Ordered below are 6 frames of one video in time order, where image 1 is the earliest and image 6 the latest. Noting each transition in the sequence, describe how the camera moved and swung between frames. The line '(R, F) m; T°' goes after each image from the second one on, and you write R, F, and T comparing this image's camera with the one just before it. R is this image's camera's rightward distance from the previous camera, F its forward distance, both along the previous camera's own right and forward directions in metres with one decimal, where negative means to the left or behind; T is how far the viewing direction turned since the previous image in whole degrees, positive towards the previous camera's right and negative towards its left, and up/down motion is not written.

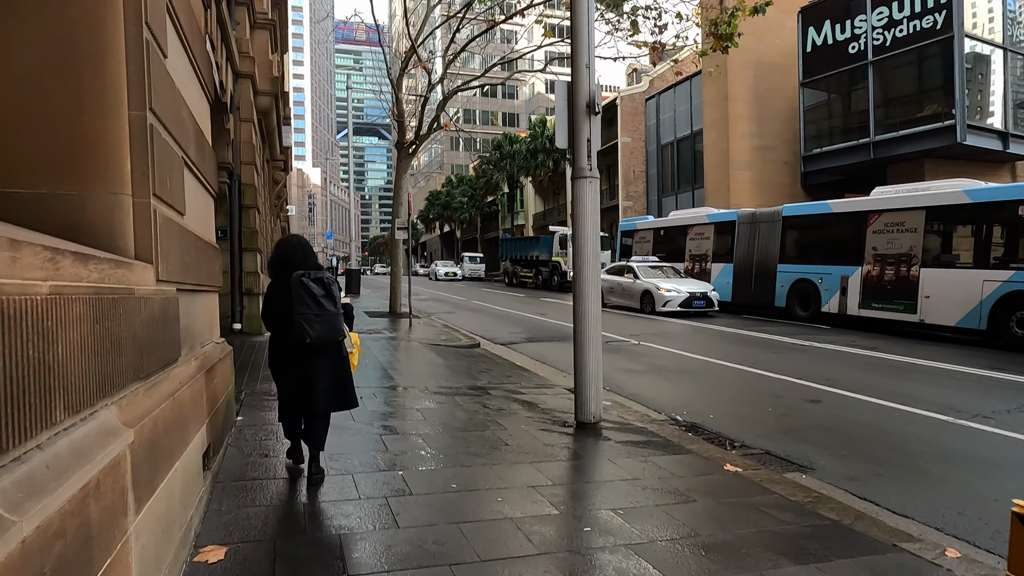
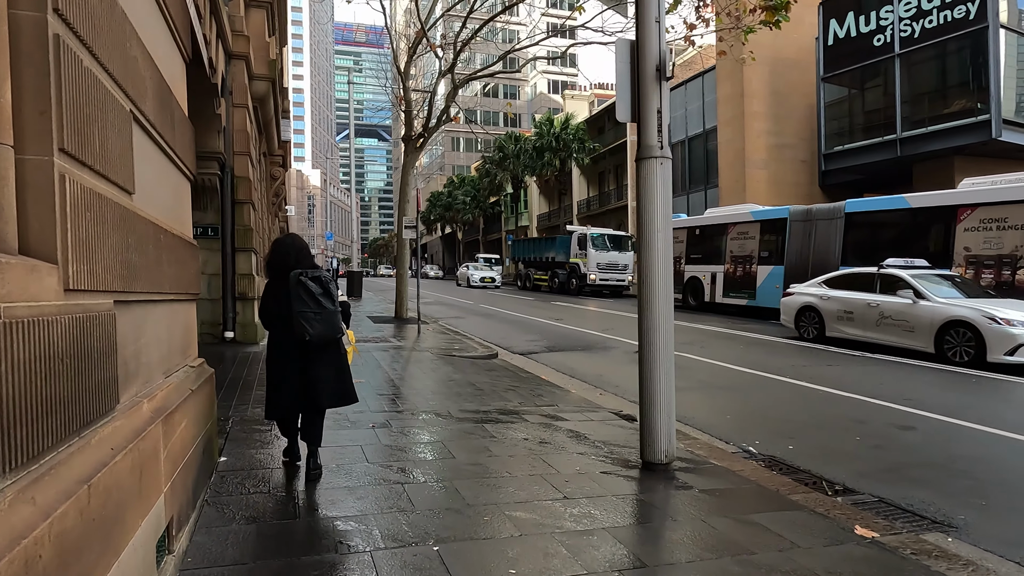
(-0.4, +1.2) m; 0°
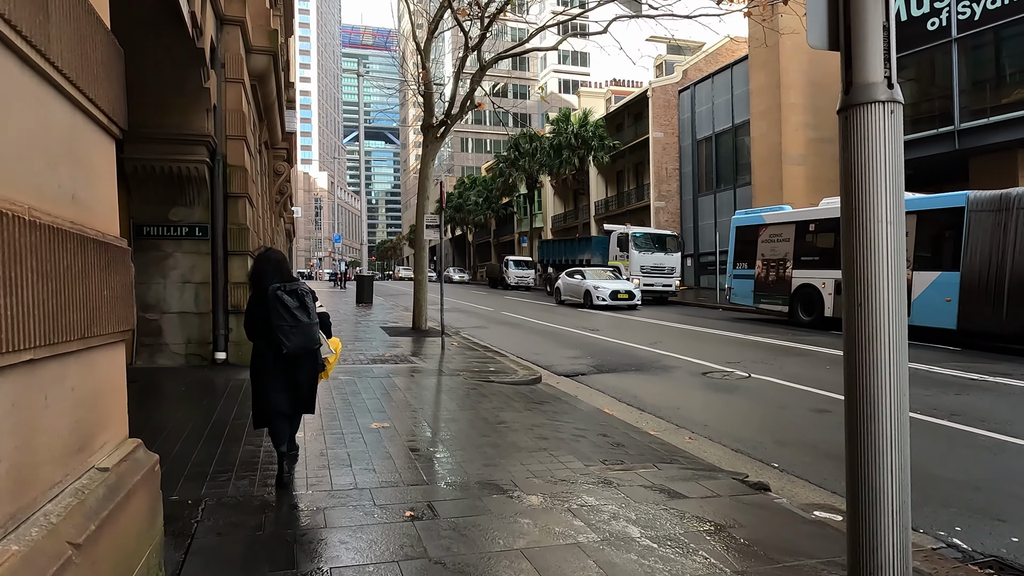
(-0.6, +1.9) m; -1°
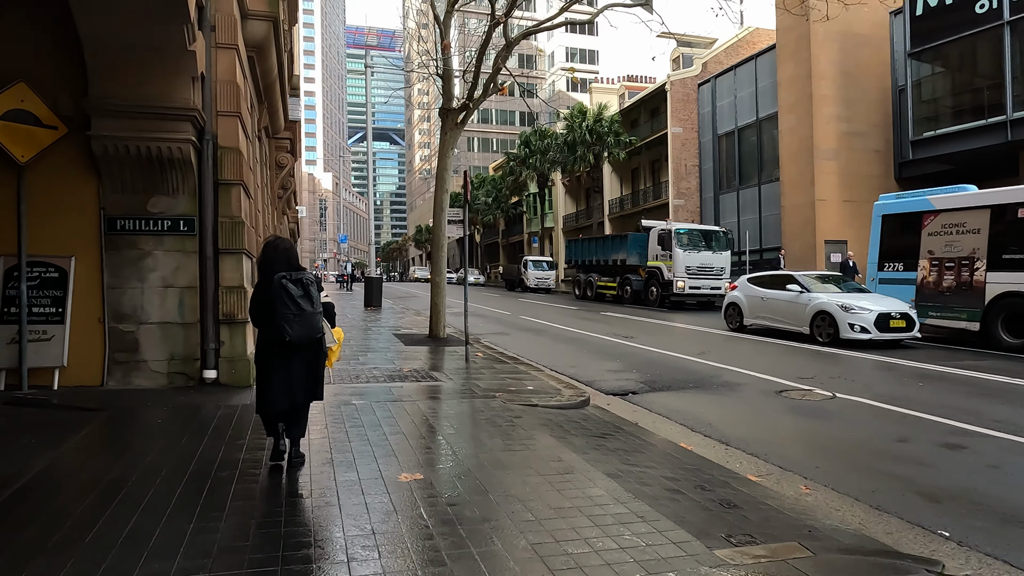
(-0.5, +1.5) m; 0°
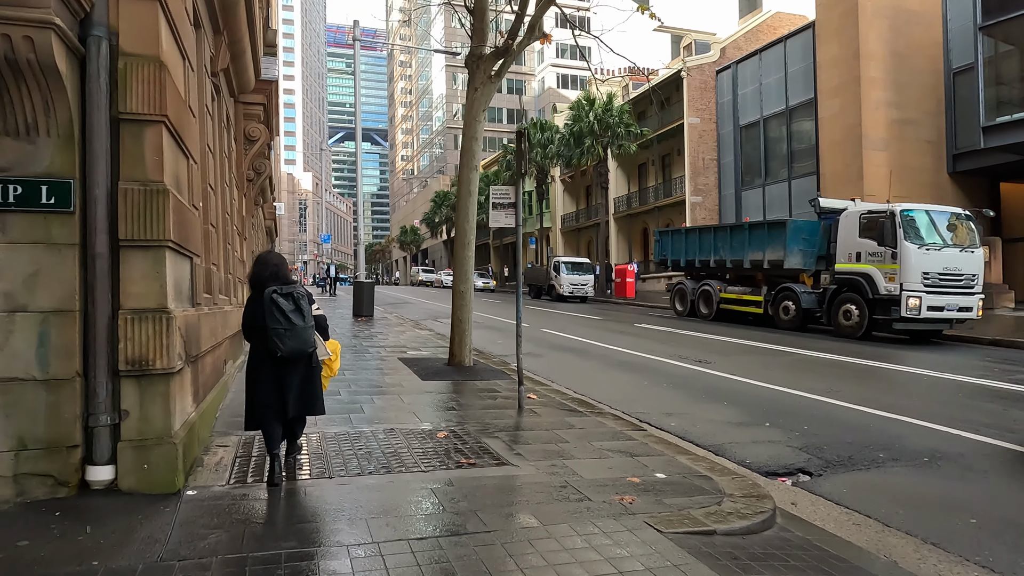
(-1.1, +3.5) m; +2°
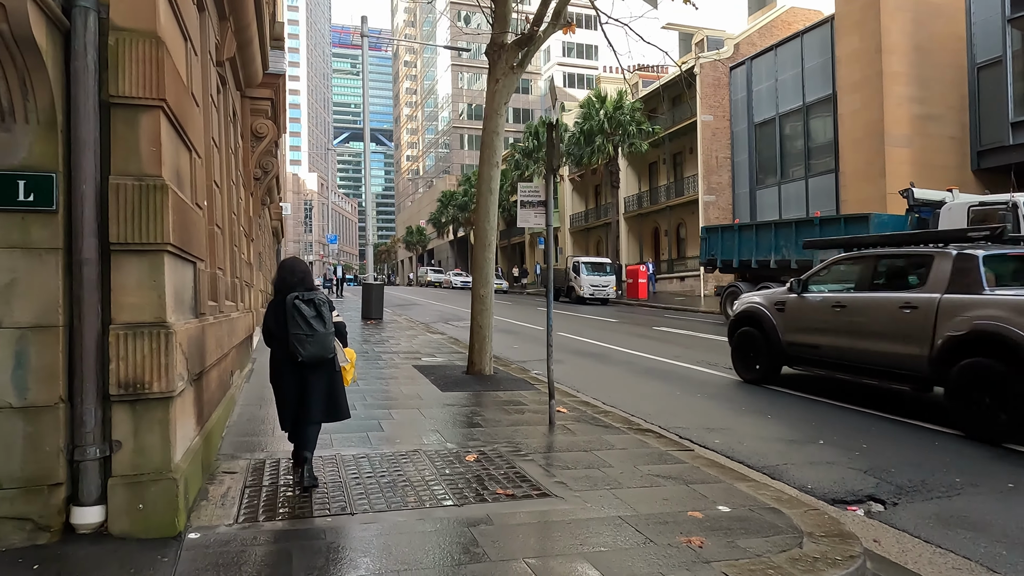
(-0.3, +0.6) m; 0°
